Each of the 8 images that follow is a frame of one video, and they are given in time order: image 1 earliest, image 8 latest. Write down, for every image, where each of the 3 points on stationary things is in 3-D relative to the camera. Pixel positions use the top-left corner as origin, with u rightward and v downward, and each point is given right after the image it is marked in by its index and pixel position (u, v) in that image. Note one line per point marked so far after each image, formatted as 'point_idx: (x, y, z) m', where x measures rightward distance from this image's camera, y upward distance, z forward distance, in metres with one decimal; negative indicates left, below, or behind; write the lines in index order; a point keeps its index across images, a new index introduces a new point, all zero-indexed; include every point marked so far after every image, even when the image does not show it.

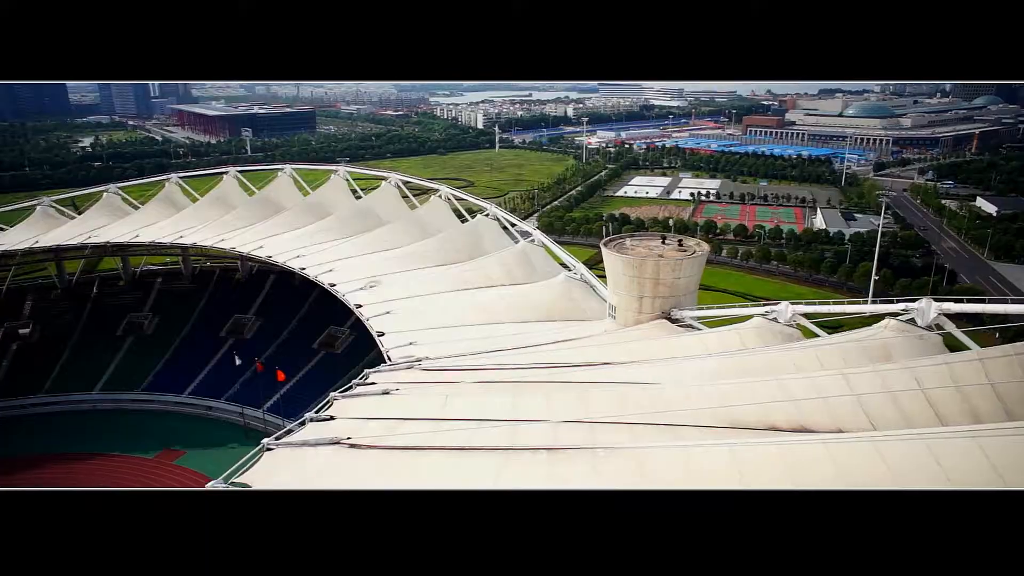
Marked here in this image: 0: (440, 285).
0: (-1.8, +0.1, +18.0) m
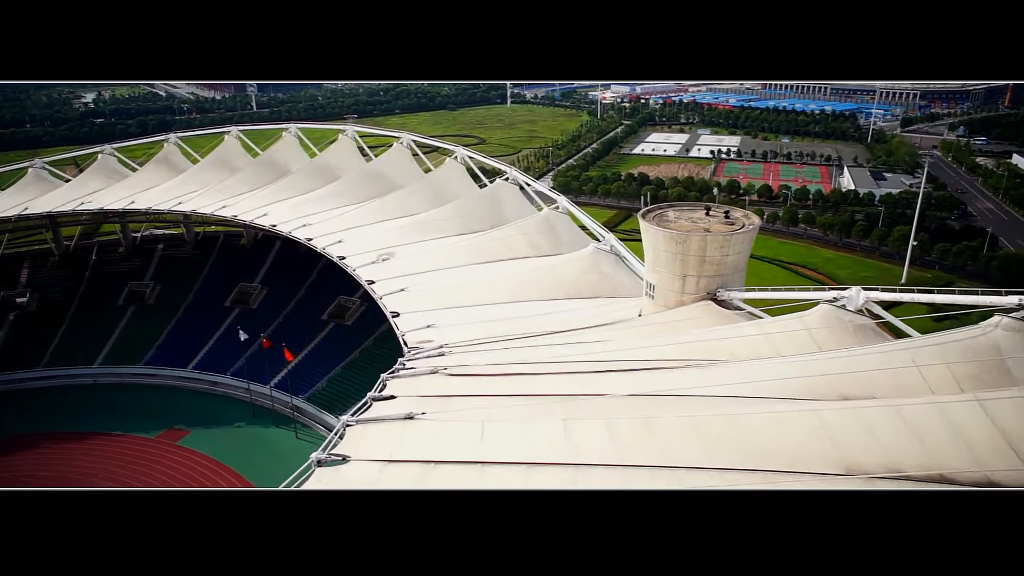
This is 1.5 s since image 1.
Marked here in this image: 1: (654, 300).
0: (-1.3, +0.7, +16.6) m
1: (+2.7, -0.2, +13.3) m
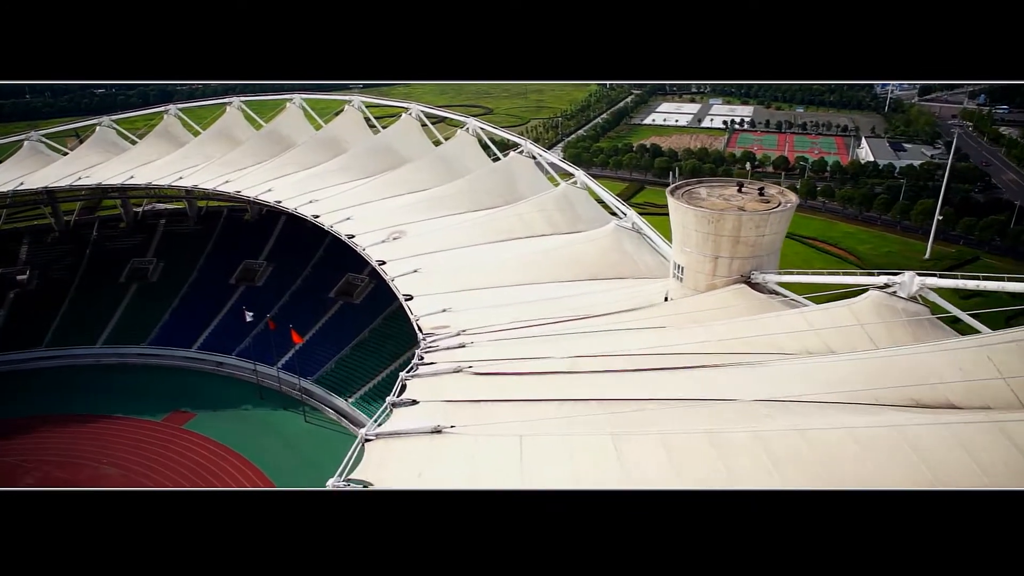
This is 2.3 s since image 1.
0: (-0.9, +1.2, +15.9) m
1: (+3.0, +0.1, +12.5) m
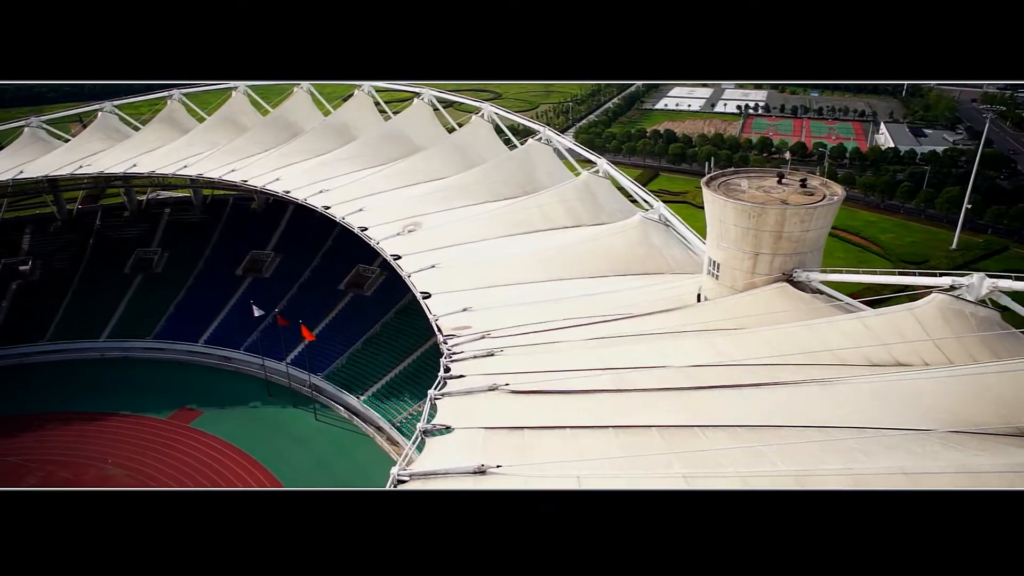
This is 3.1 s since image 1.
0: (-0.5, +1.3, +15.1) m
1: (+3.4, +0.1, +11.8) m
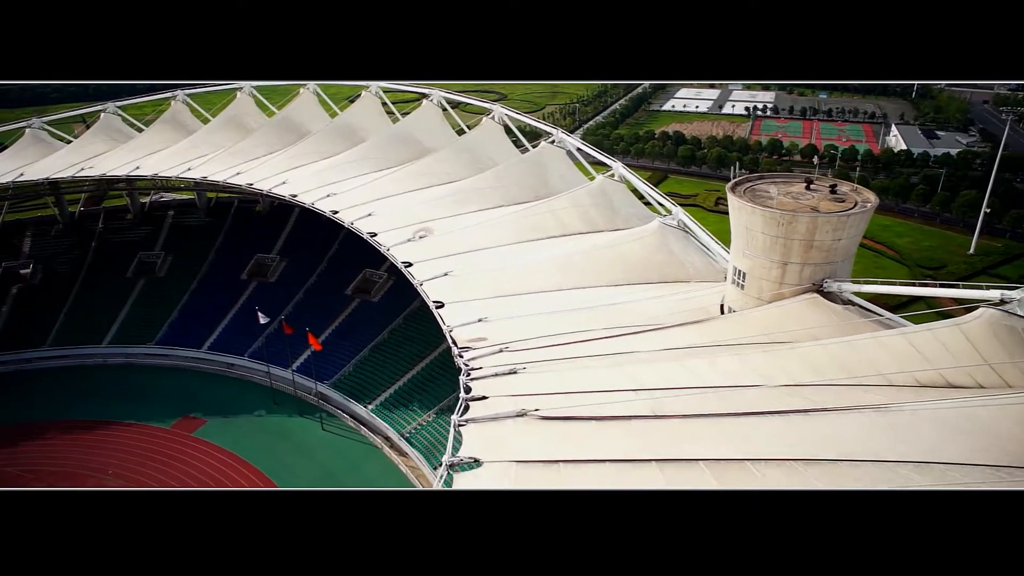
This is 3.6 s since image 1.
0: (-0.2, +1.1, +14.6) m
1: (+3.7, 0.0, +11.3) m
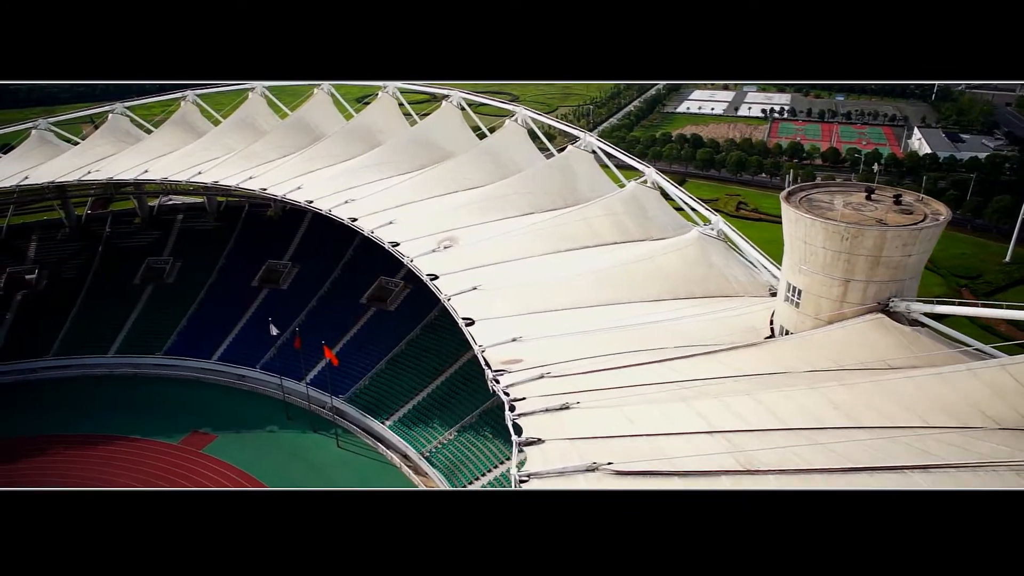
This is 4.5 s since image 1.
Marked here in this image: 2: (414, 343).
0: (+0.4, +0.9, +13.8) m
1: (+4.2, -0.3, +10.4) m
2: (-2.5, -1.4, +18.5) m
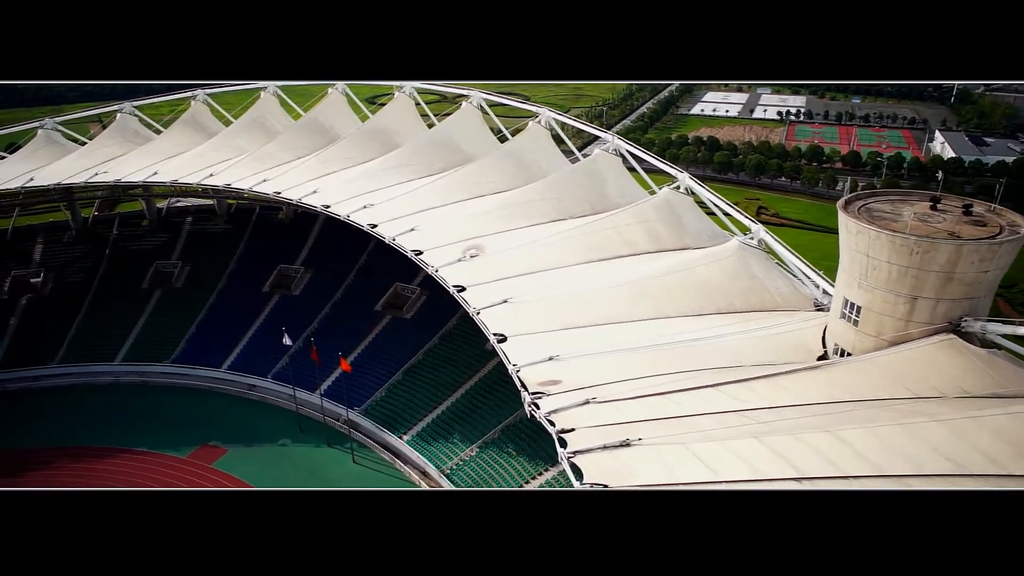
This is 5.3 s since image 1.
0: (+0.9, +0.7, +13.1) m
1: (+4.7, -0.5, +9.7) m
2: (-2.0, -1.6, +17.8) m
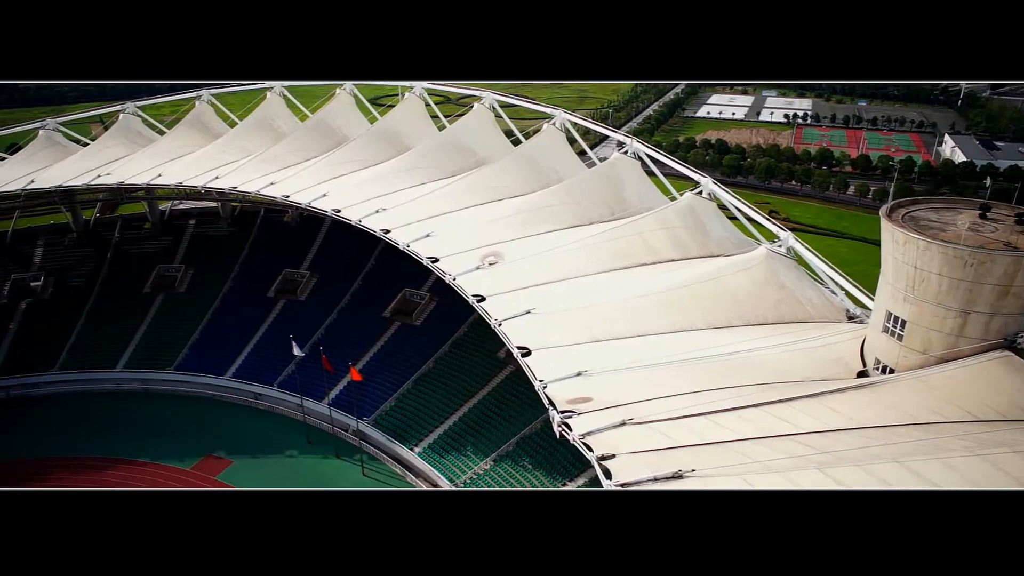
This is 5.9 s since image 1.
0: (+1.2, +0.5, +12.6) m
1: (+5.1, -0.7, +9.2) m
2: (-1.7, -1.8, +17.3) m
